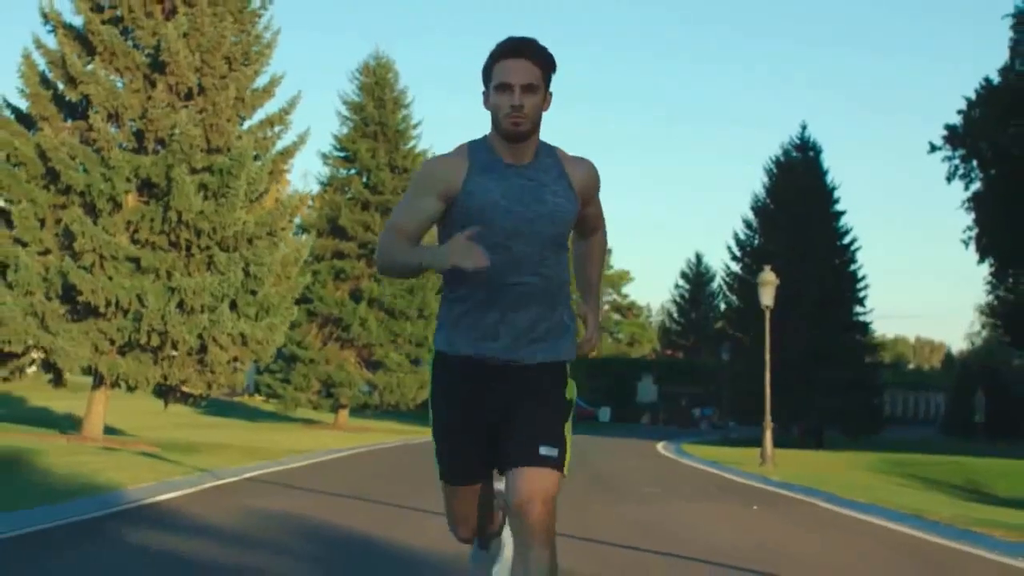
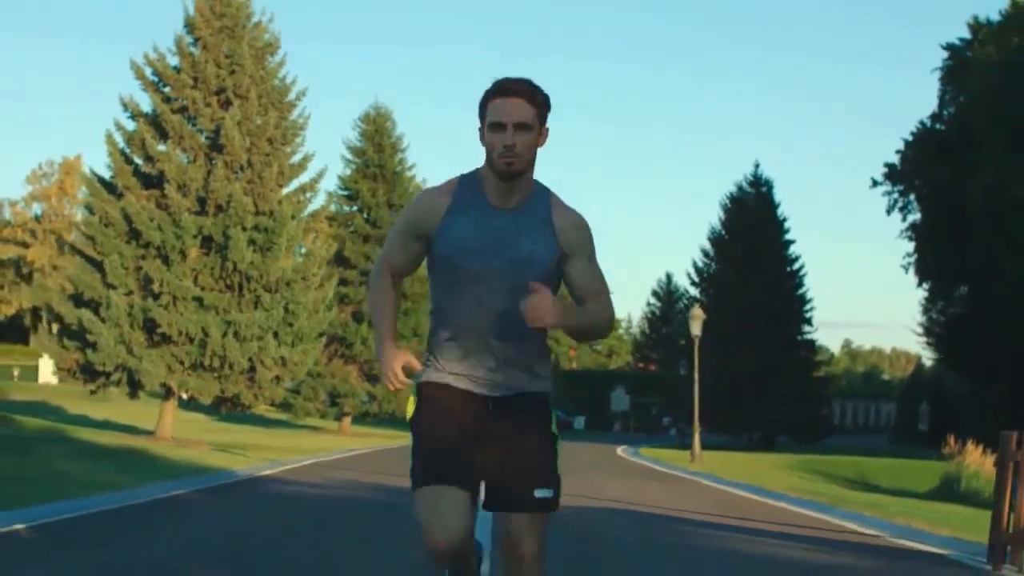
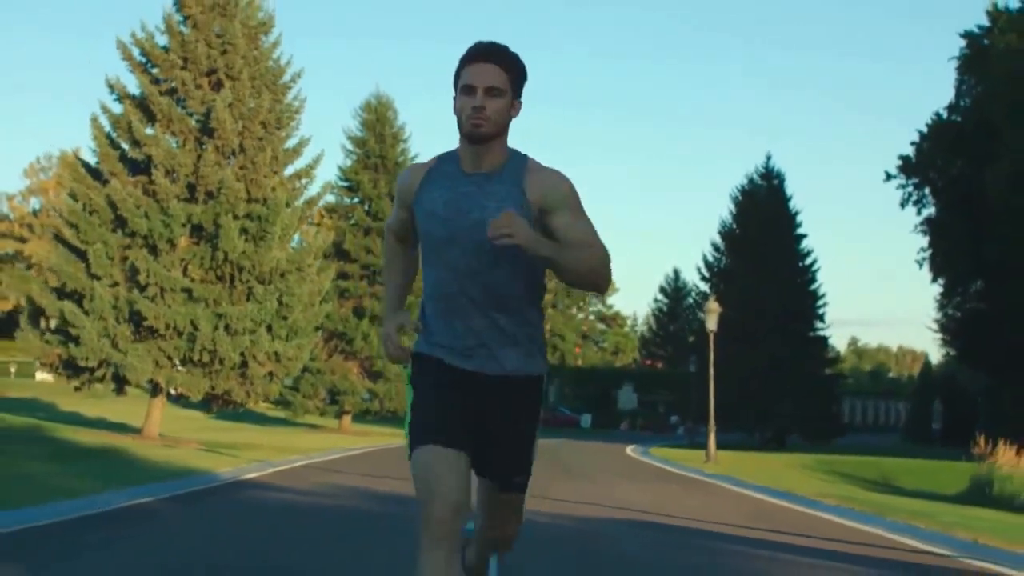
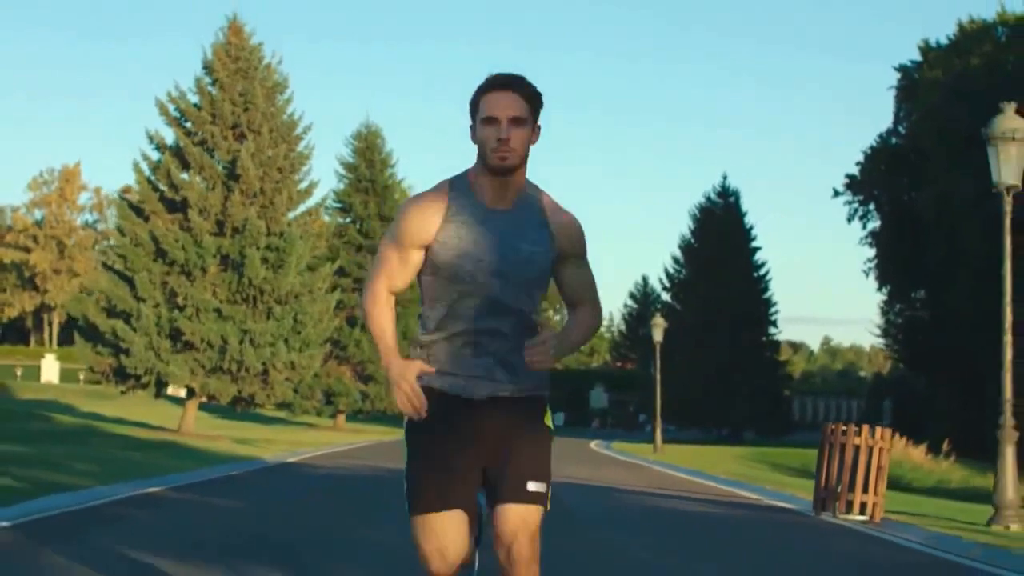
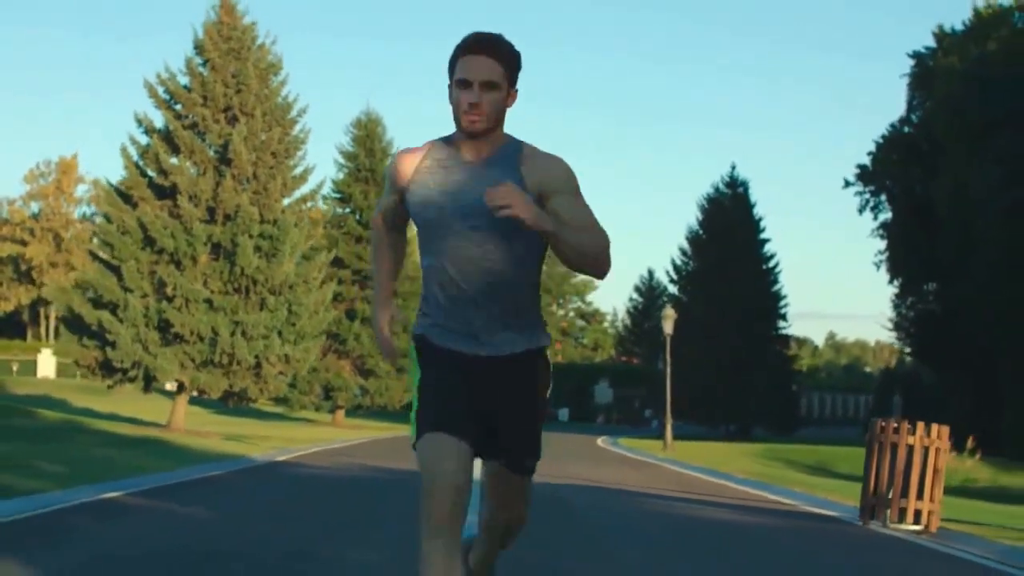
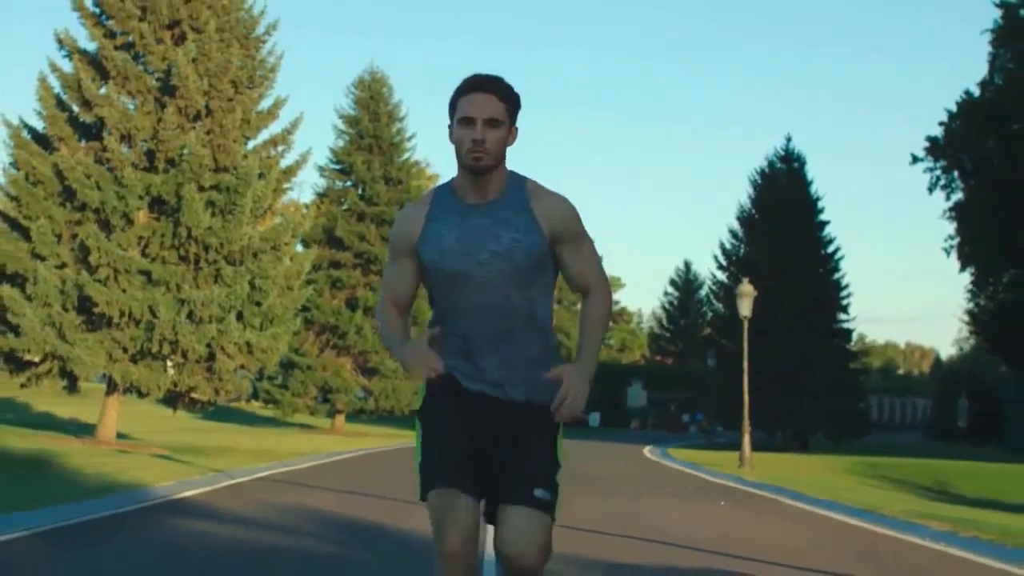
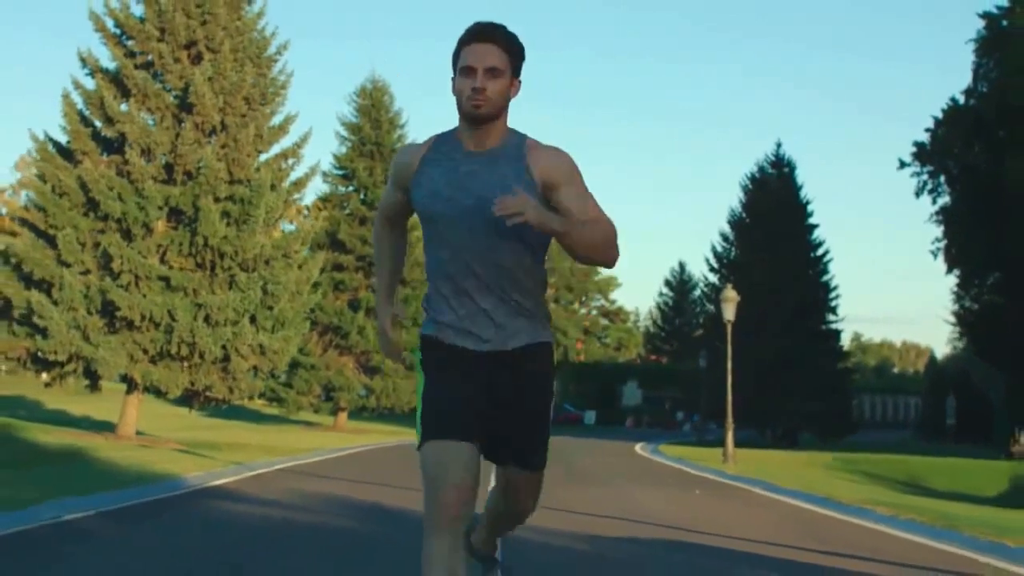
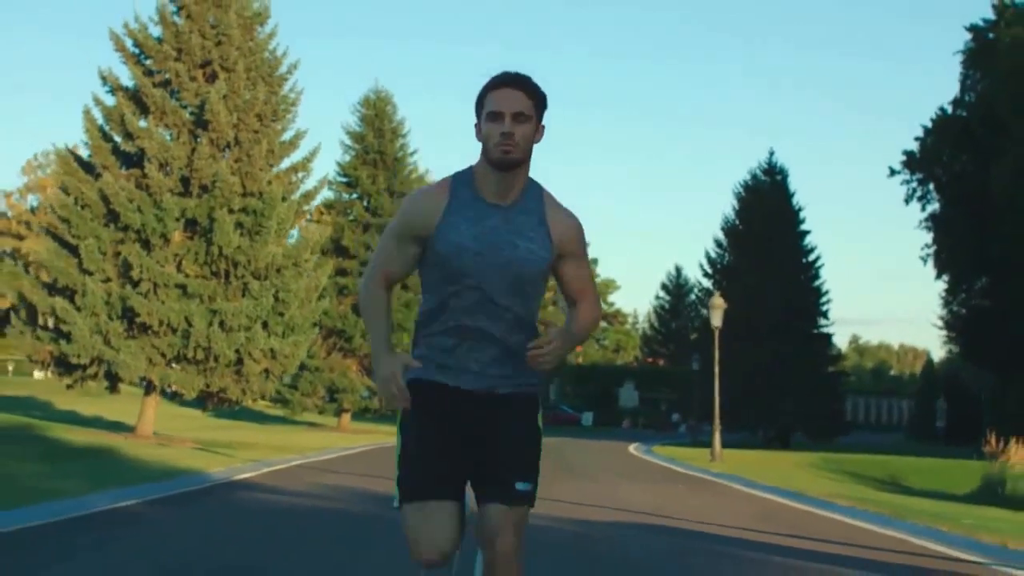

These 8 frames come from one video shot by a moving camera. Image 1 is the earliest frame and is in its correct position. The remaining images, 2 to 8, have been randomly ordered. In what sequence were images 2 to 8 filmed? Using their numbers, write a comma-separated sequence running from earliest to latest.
6, 7, 8, 3, 2, 5, 4
